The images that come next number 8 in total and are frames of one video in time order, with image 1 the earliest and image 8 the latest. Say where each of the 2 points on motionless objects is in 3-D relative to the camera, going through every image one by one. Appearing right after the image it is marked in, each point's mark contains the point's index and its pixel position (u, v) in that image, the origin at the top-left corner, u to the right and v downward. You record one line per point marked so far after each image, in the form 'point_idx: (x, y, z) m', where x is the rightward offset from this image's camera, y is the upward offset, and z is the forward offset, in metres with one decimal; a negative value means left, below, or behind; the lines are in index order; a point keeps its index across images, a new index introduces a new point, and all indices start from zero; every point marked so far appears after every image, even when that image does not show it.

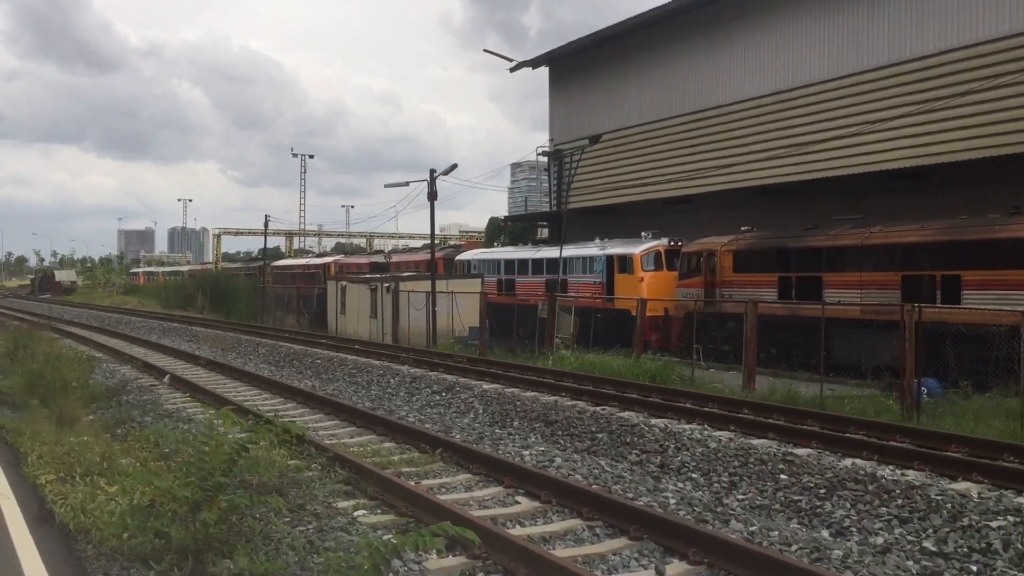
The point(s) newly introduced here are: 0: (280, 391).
0: (-2.6, -1.1, +12.4) m
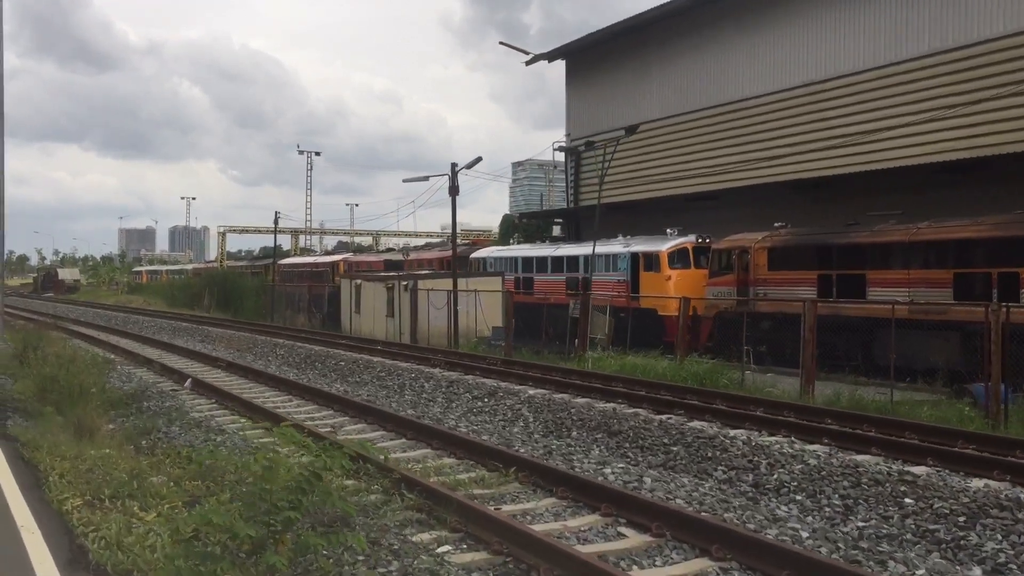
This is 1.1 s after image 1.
0: (-2.1, -1.1, +11.5) m
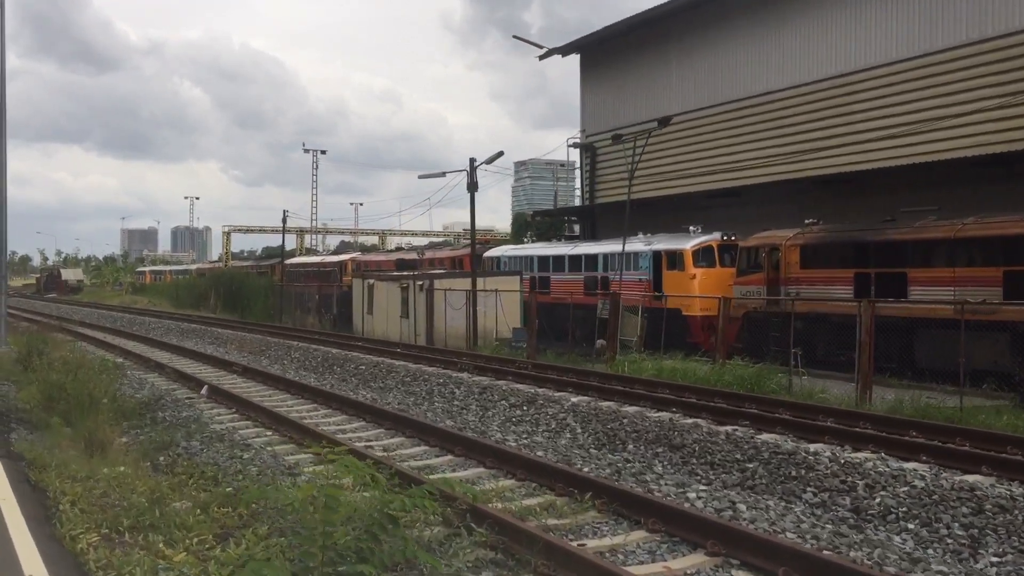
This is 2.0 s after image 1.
0: (-1.7, -1.1, +10.7) m
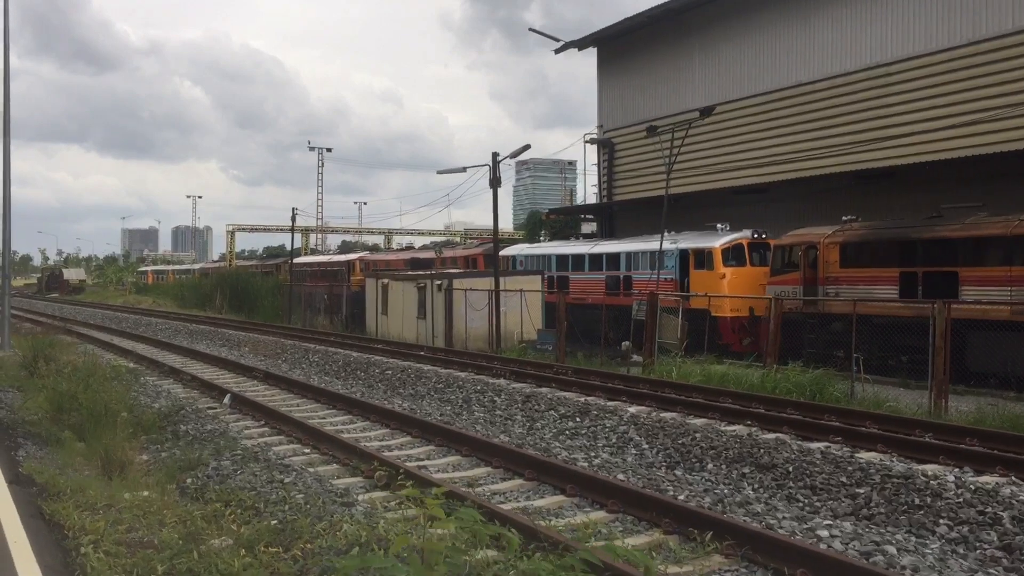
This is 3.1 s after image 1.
0: (-1.3, -1.1, +9.8) m
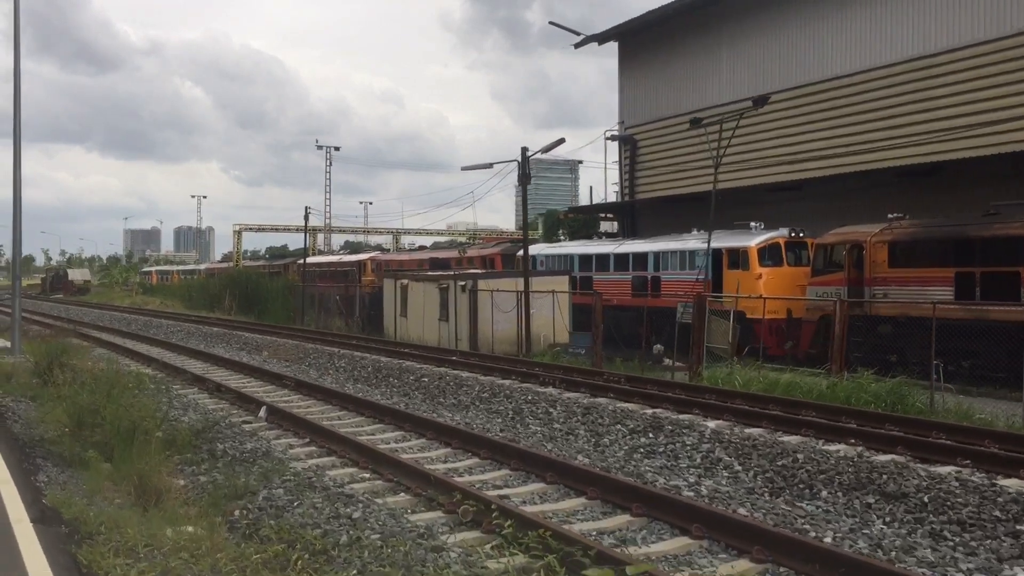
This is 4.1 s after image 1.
0: (-0.7, -1.1, +8.9) m
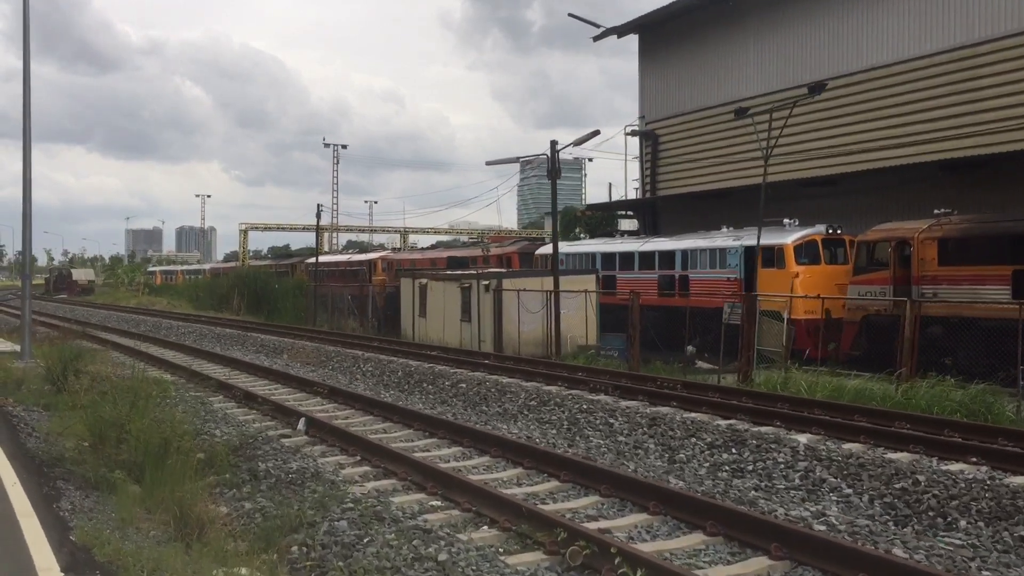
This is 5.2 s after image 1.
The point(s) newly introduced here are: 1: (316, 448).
0: (-0.2, -1.1, +8.0) m
1: (-1.4, -1.1, +7.9) m
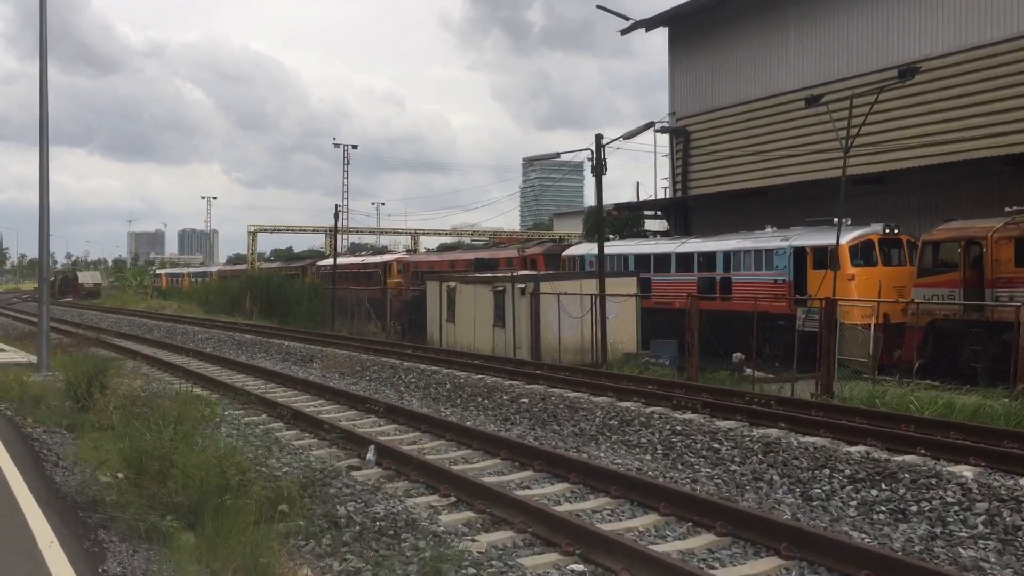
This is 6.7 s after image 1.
0: (+0.5, -1.2, +6.8) m
1: (-0.7, -1.2, +6.7) m
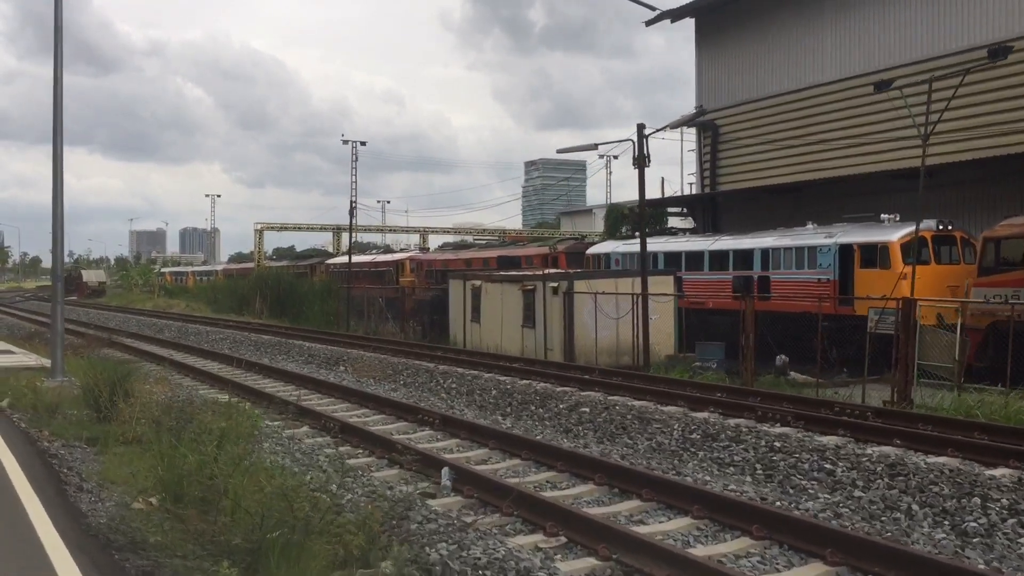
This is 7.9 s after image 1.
0: (+1.0, -1.2, +5.8) m
1: (-0.1, -1.1, +5.6) m
